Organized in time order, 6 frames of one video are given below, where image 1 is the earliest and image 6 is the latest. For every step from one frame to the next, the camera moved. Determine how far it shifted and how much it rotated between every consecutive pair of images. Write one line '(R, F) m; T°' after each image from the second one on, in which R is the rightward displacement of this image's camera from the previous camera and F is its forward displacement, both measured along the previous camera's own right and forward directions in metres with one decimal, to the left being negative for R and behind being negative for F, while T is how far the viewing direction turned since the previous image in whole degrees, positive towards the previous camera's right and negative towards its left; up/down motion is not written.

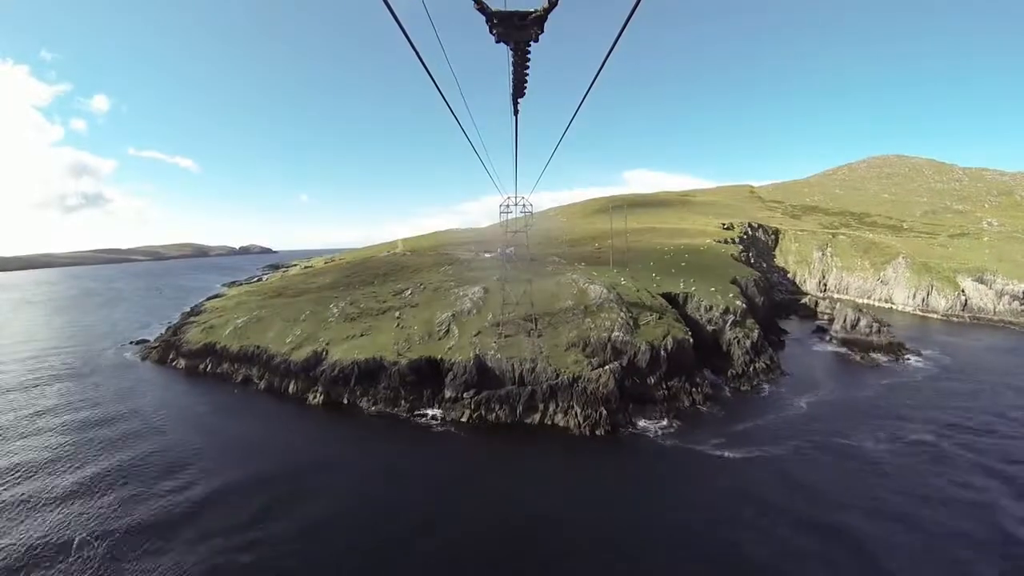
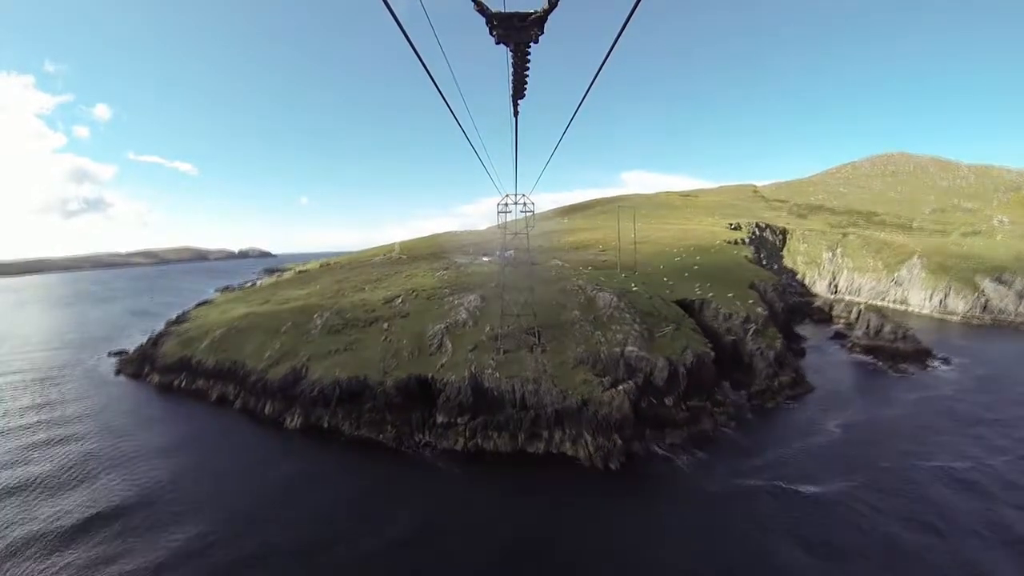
(0.0, +7.3) m; 0°
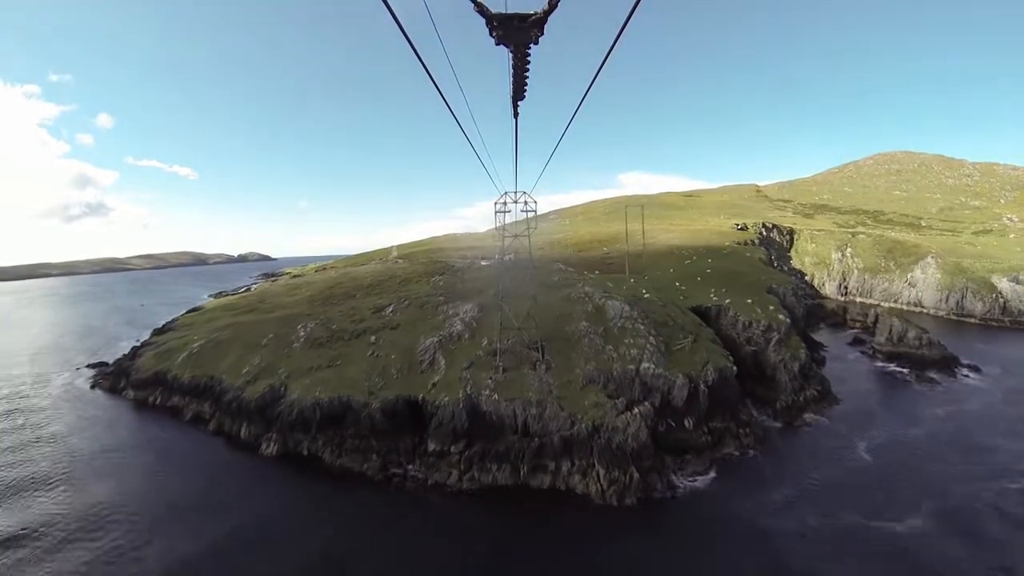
(0.0, +6.3) m; 0°
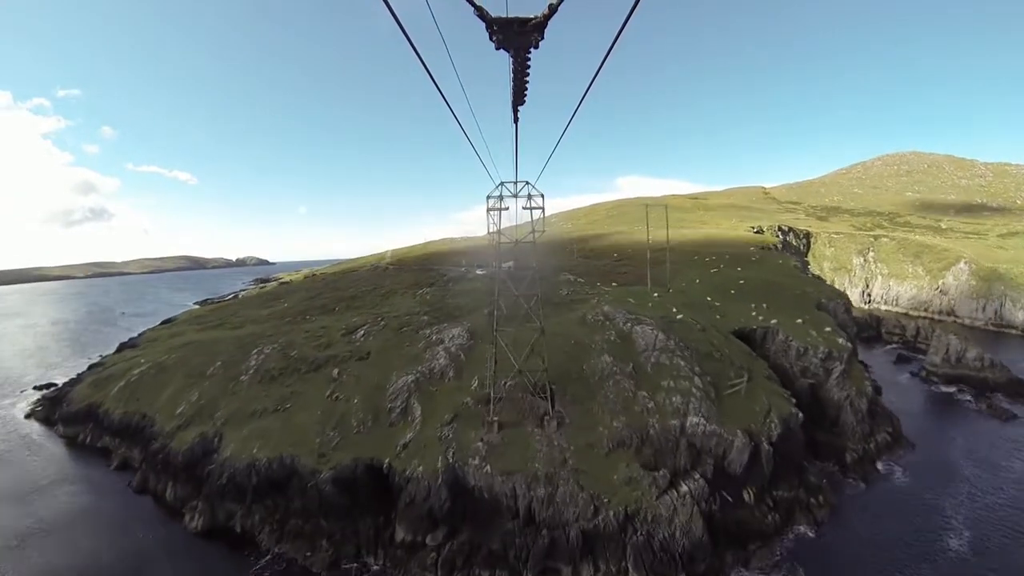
(+0.1, +13.3) m; 0°
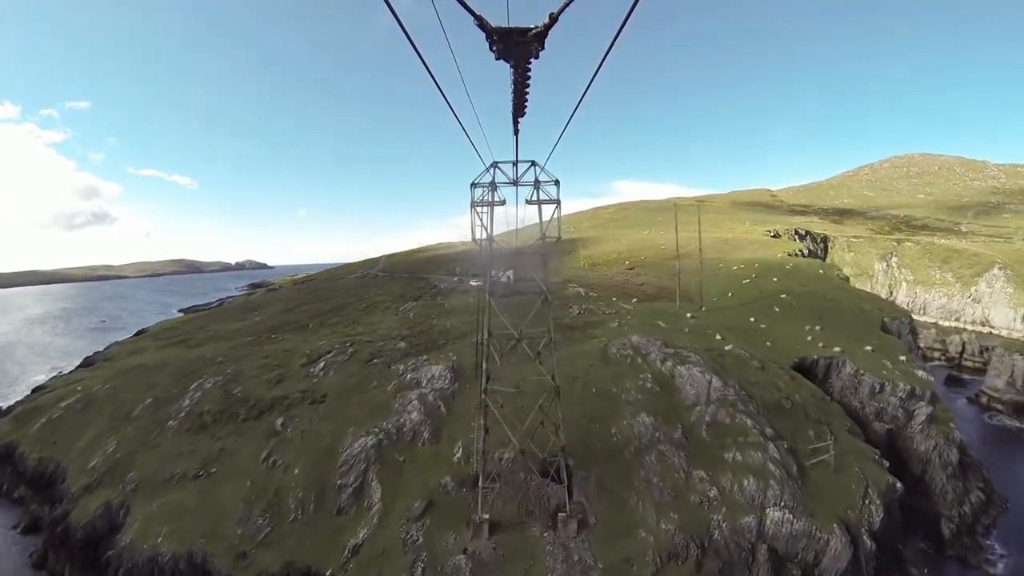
(+0.1, +11.6) m; 0°
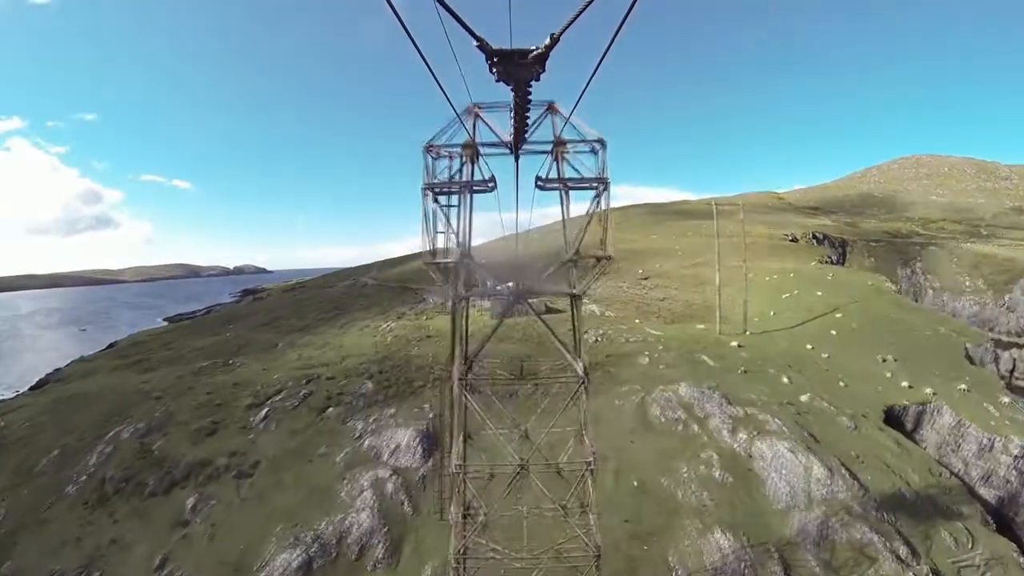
(+0.1, +10.3) m; 0°
